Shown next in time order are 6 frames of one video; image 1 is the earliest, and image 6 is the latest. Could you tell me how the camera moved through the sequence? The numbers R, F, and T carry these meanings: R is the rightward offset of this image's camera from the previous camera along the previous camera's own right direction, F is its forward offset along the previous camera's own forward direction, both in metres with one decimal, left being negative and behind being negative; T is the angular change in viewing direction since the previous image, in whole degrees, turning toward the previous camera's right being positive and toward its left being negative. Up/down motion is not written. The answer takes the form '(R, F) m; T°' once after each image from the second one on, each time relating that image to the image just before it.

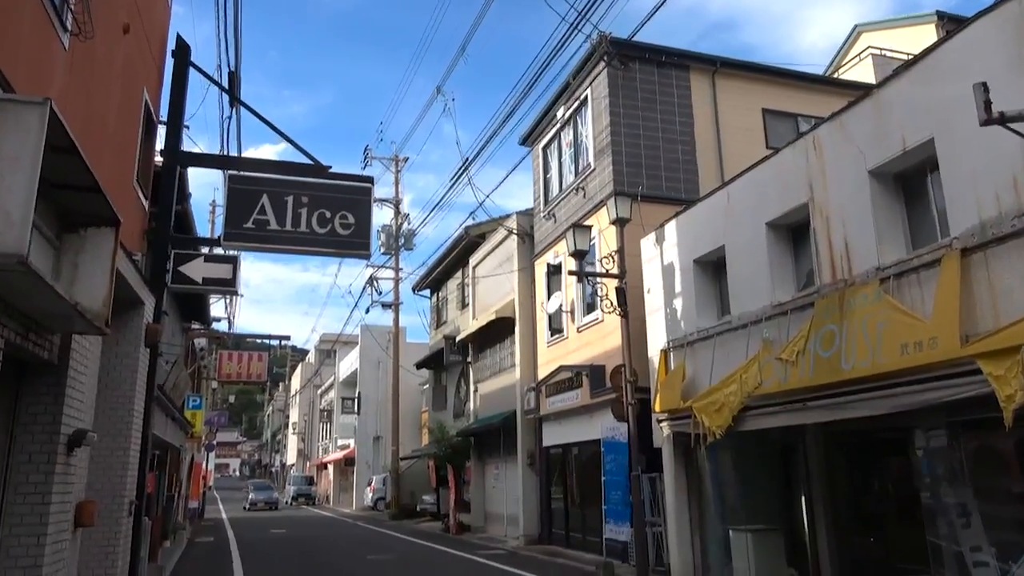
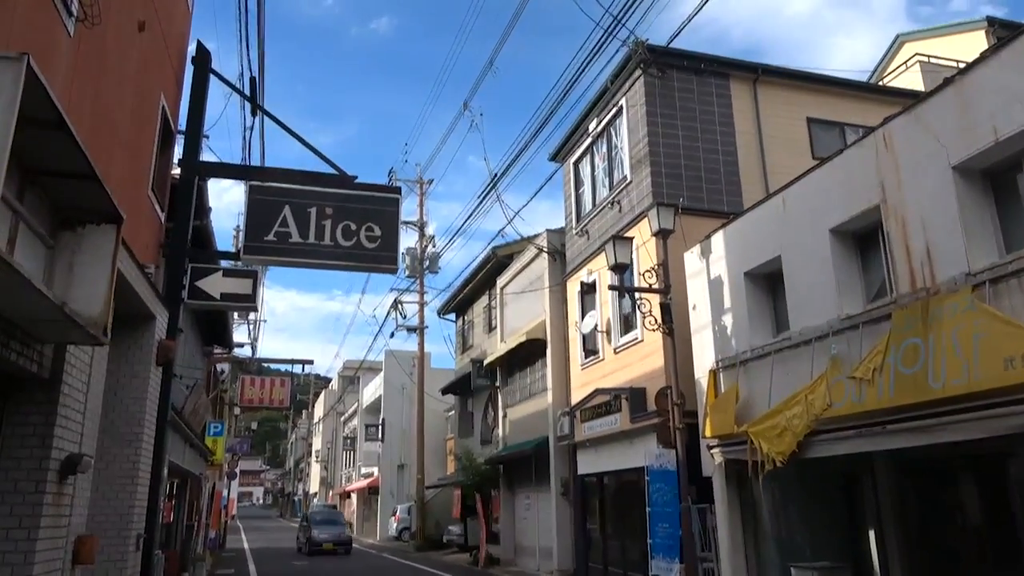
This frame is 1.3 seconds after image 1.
(-0.2, +0.8) m; -2°
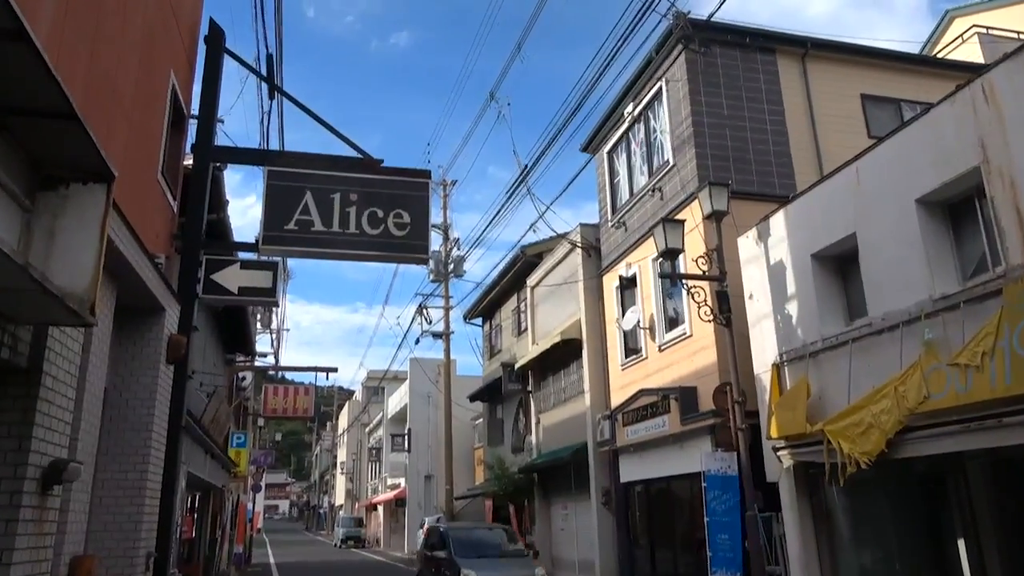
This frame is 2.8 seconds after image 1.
(-0.3, +1.0) m; -2°
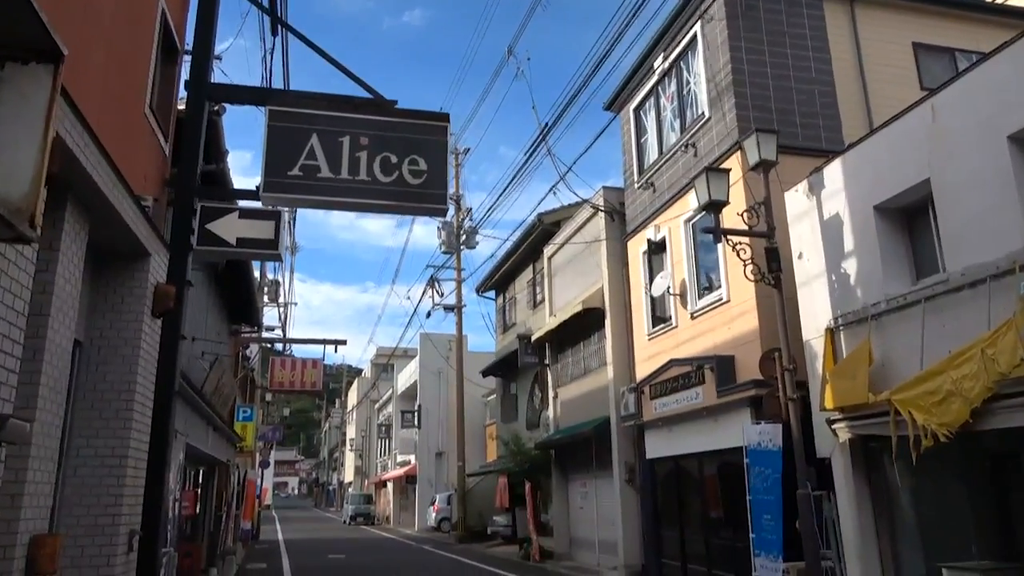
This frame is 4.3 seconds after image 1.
(-0.2, +1.0) m; -1°
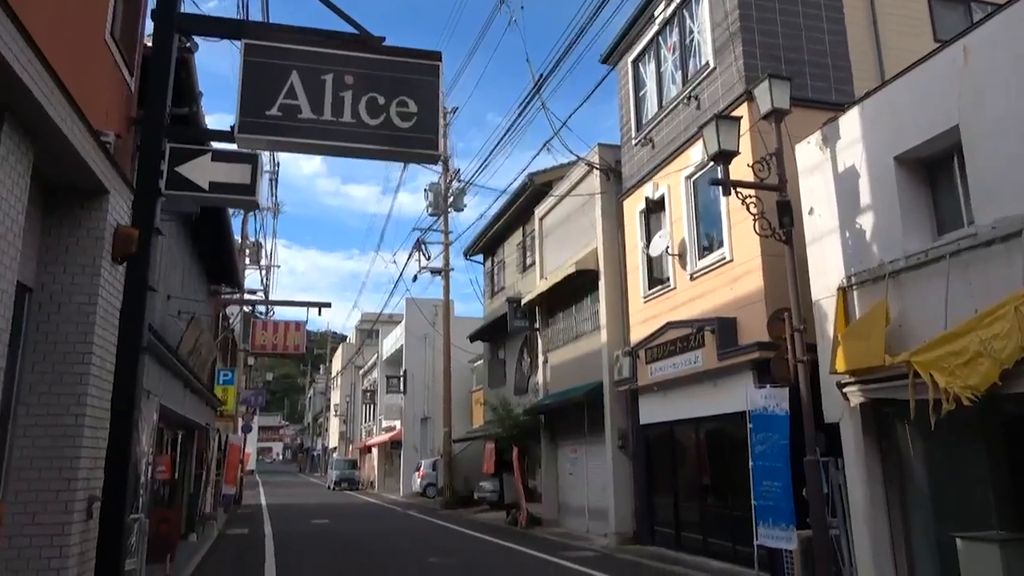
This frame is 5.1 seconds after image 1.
(-0.1, +0.6) m; +1°
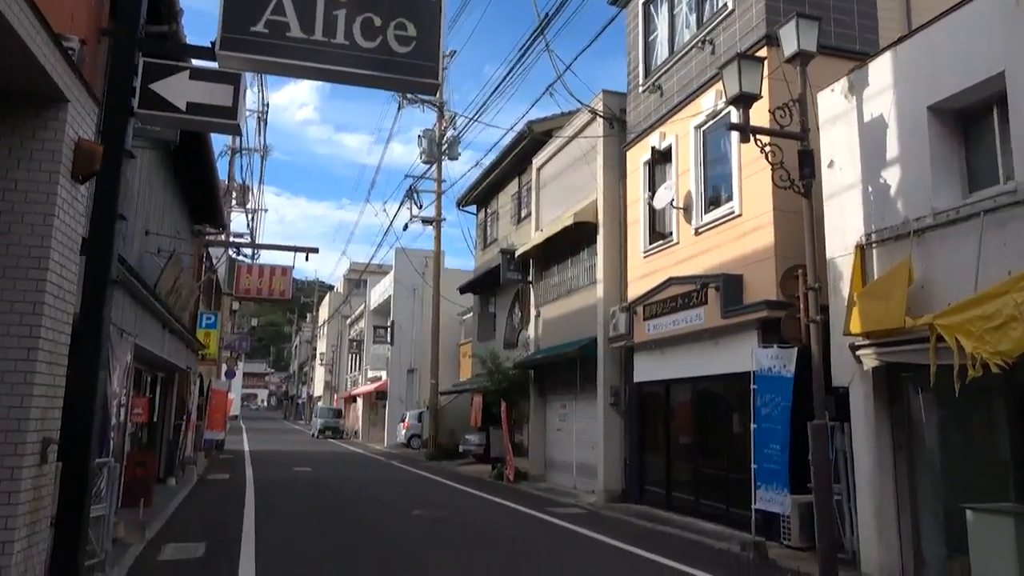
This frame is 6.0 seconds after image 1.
(-0.1, +0.5) m; +1°
